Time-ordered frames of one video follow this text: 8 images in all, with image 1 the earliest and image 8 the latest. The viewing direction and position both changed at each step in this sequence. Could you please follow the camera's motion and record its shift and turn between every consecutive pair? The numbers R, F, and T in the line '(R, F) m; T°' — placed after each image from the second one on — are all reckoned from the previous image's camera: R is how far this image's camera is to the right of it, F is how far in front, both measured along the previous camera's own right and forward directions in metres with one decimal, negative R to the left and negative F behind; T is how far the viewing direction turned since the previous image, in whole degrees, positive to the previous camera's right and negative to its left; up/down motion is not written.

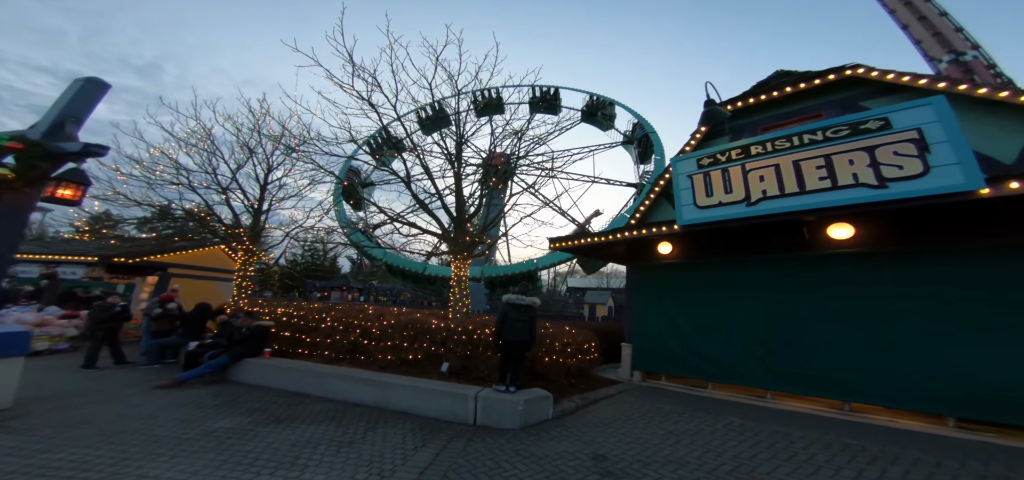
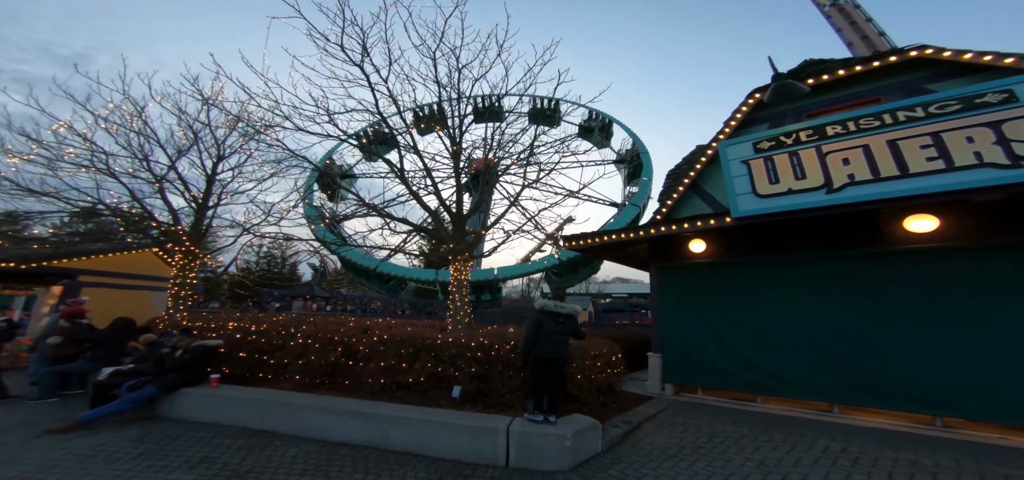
(-0.8, +1.0) m; +6°
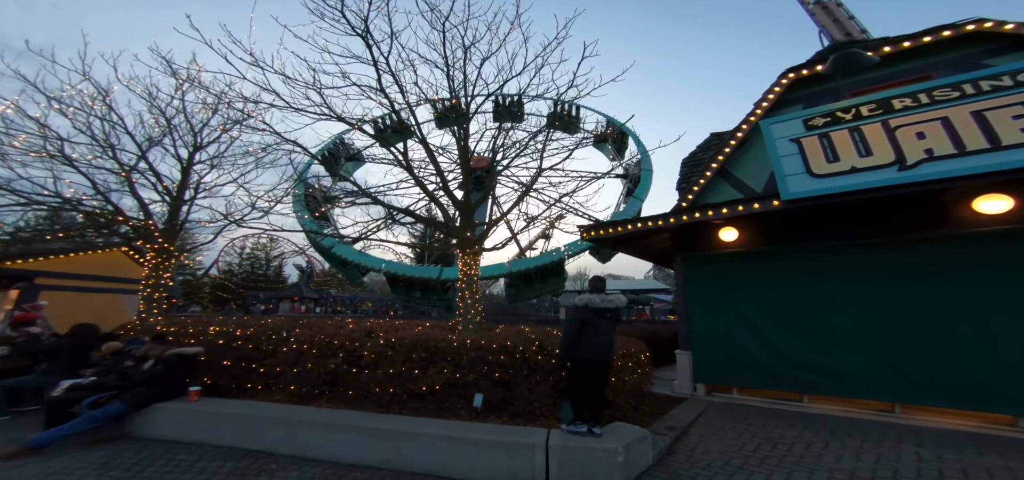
(-0.5, +0.6) m; +2°
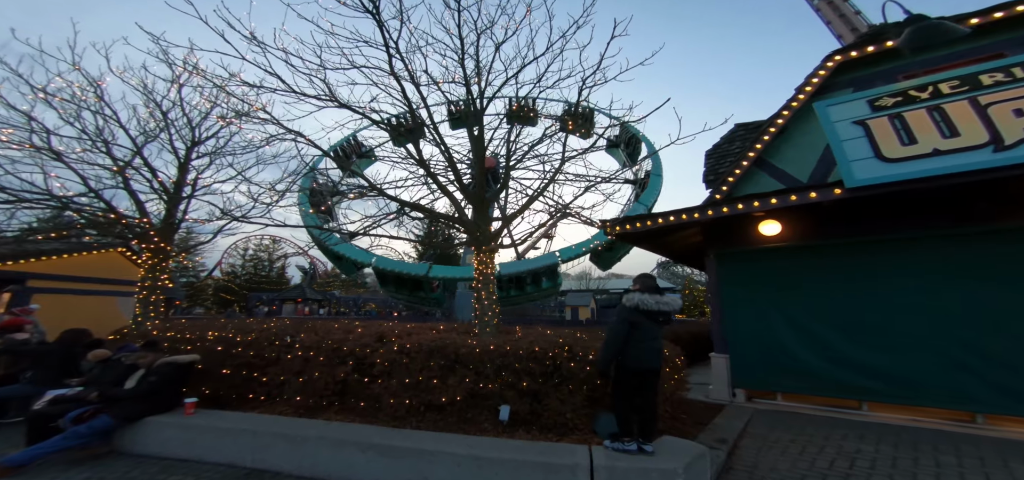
(-0.3, +0.4) m; 0°
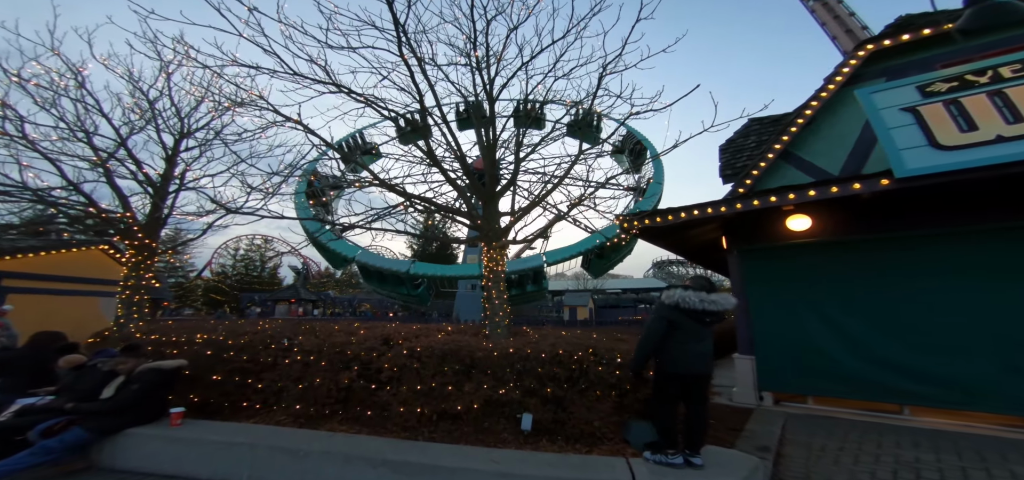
(-0.3, +0.3) m; +1°
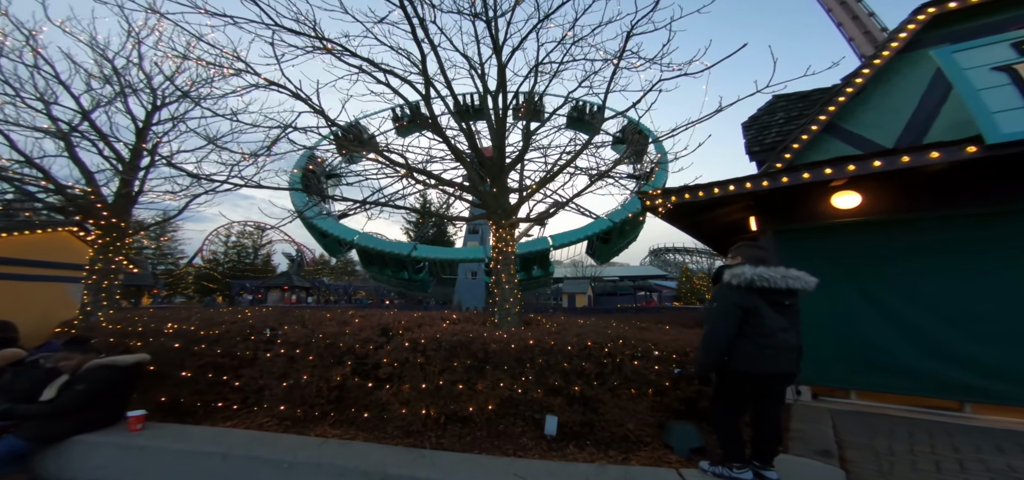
(-0.2, +0.5) m; +1°
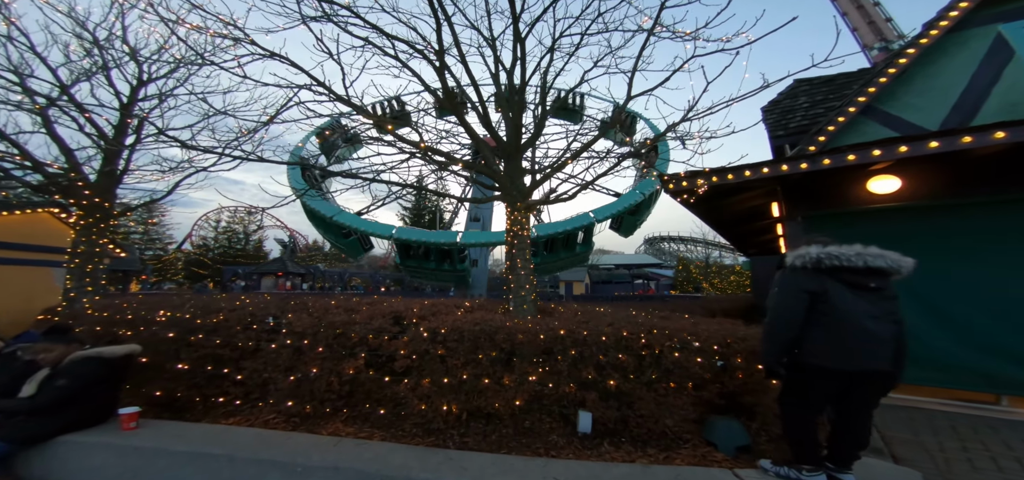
(-0.3, +0.3) m; +1°
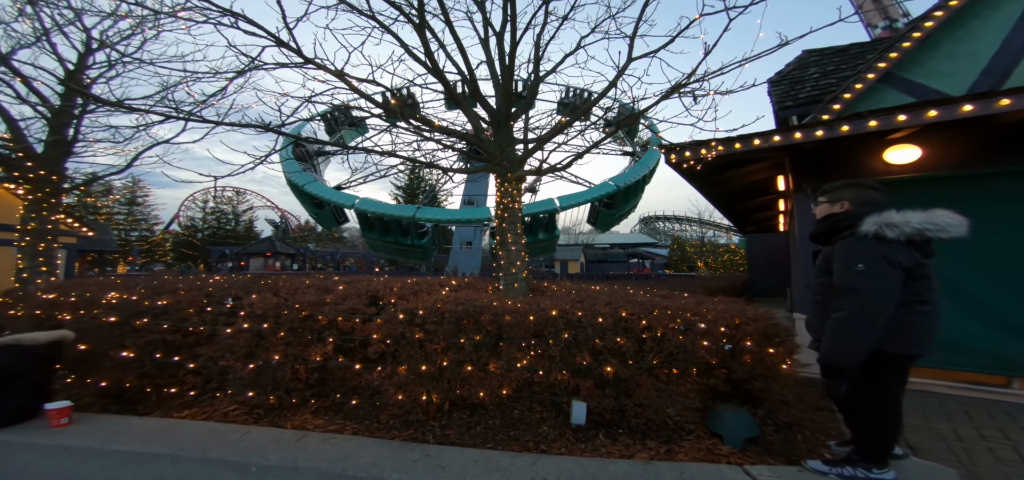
(+0.1, +0.3) m; +1°
